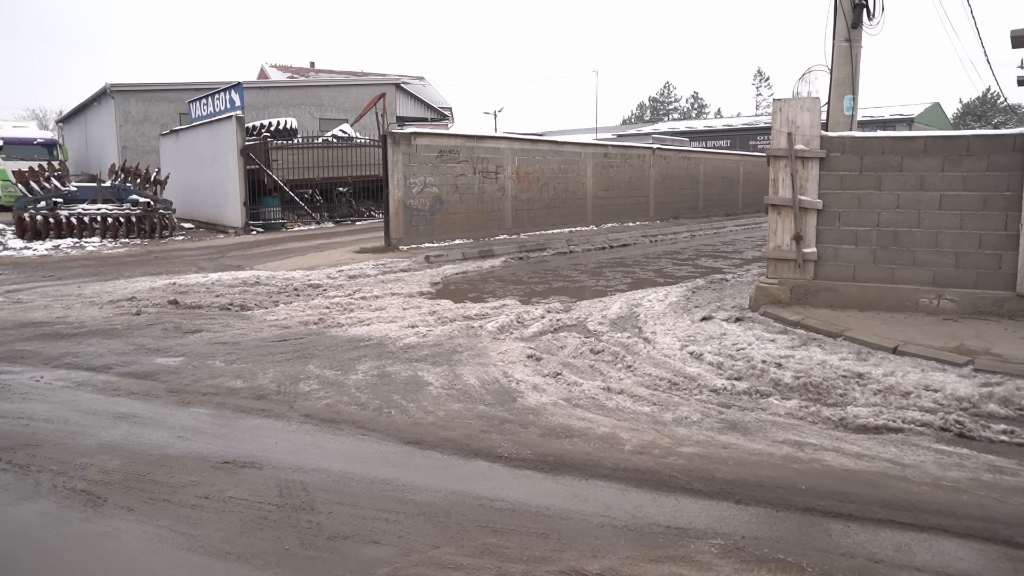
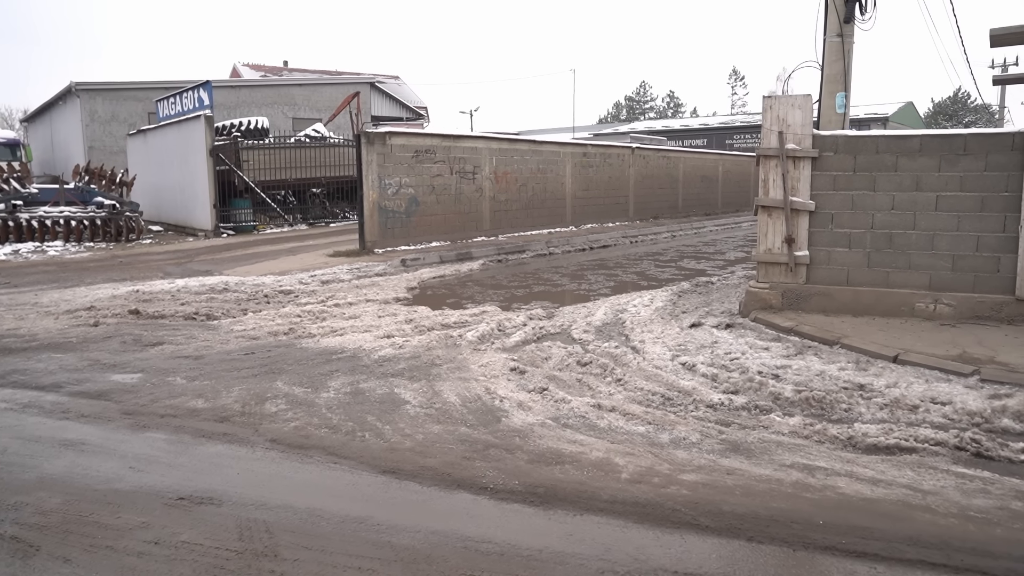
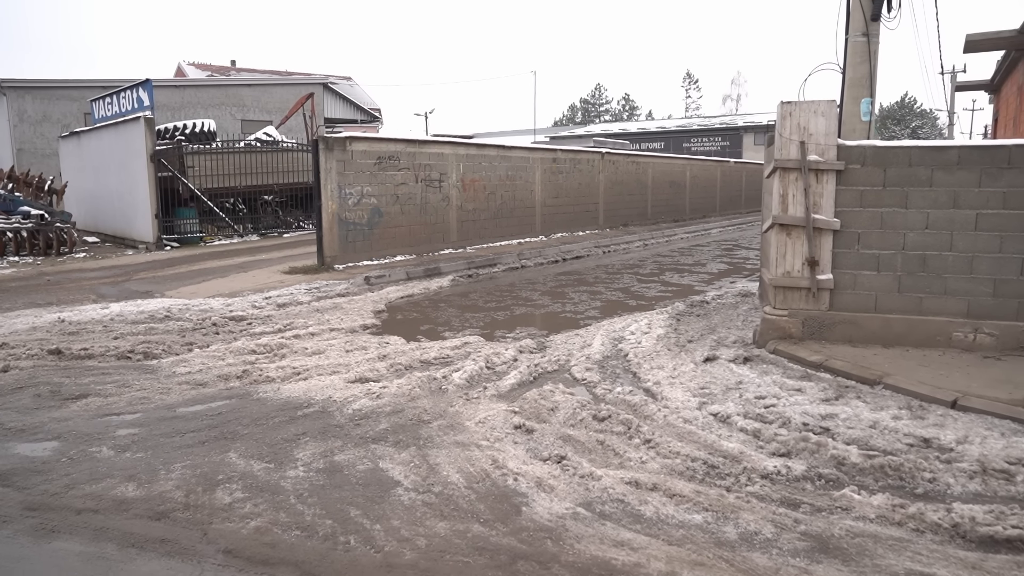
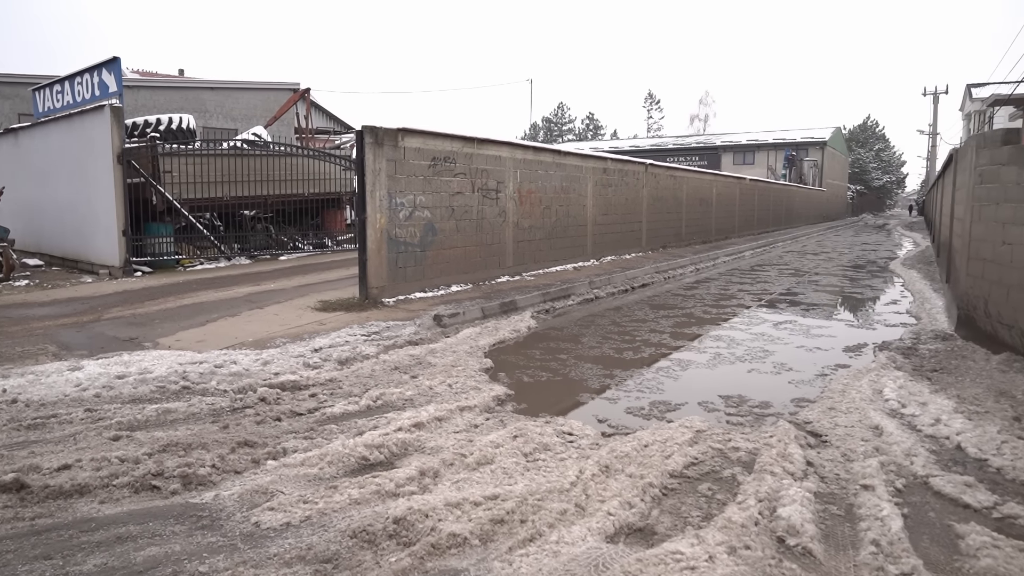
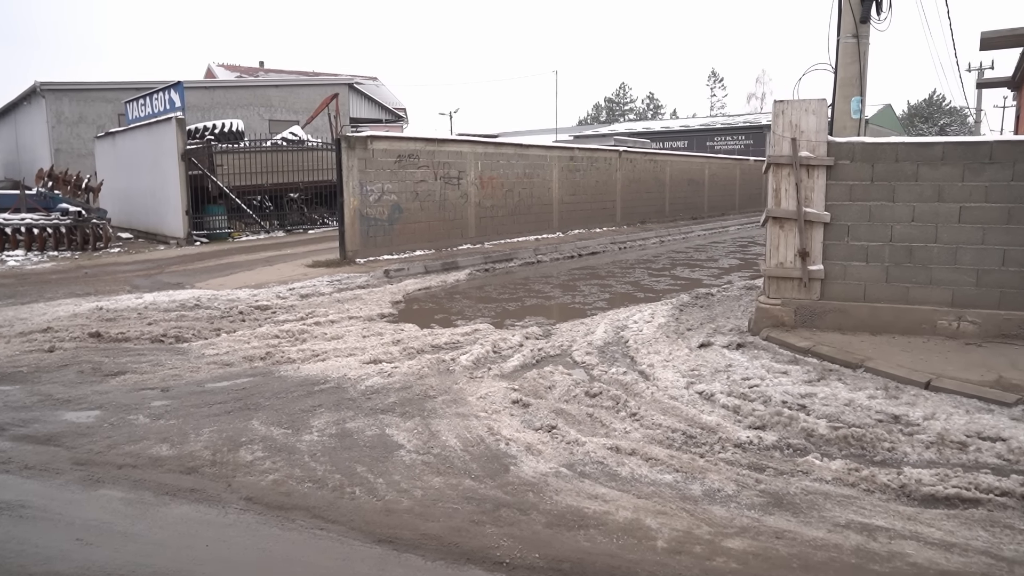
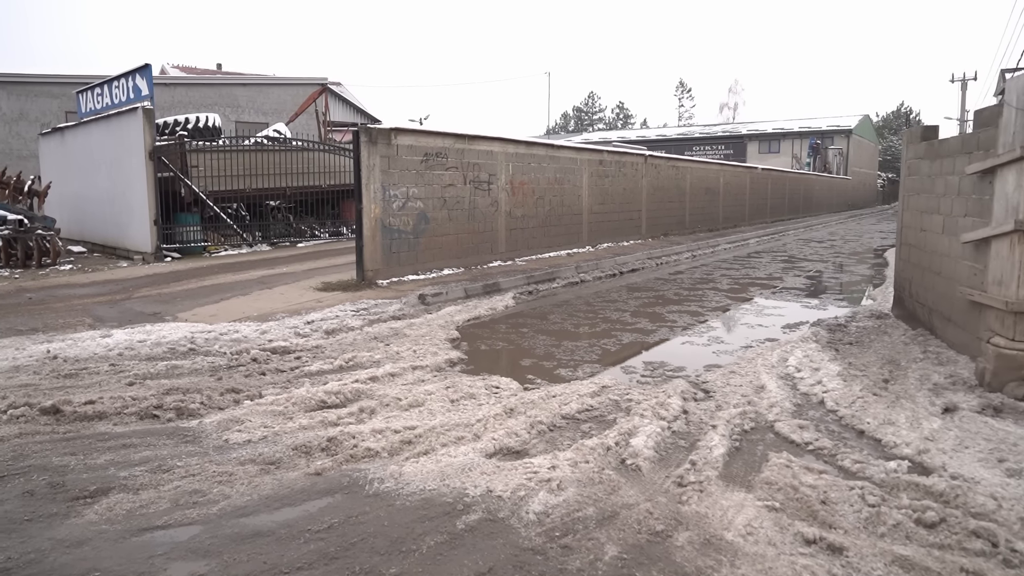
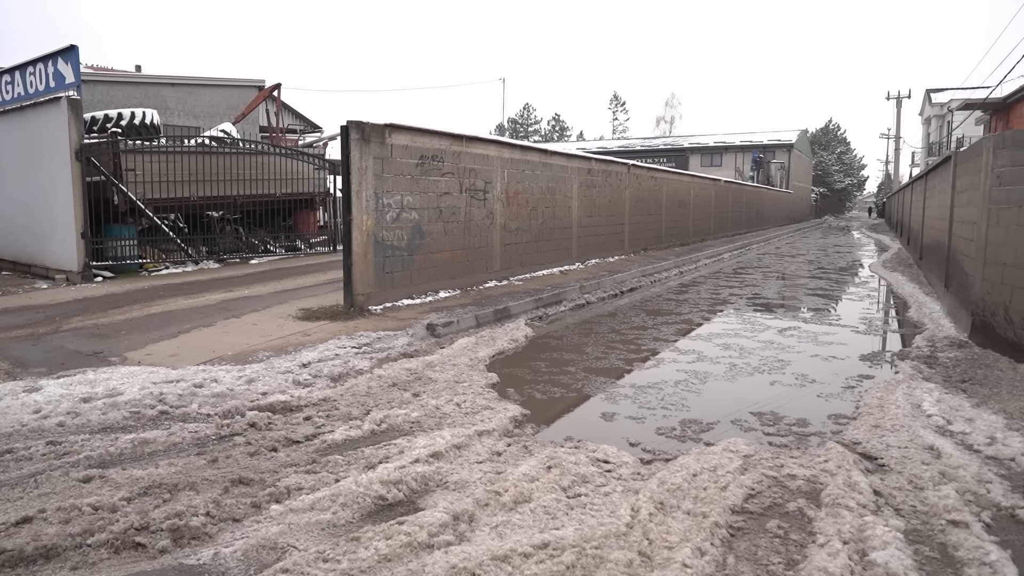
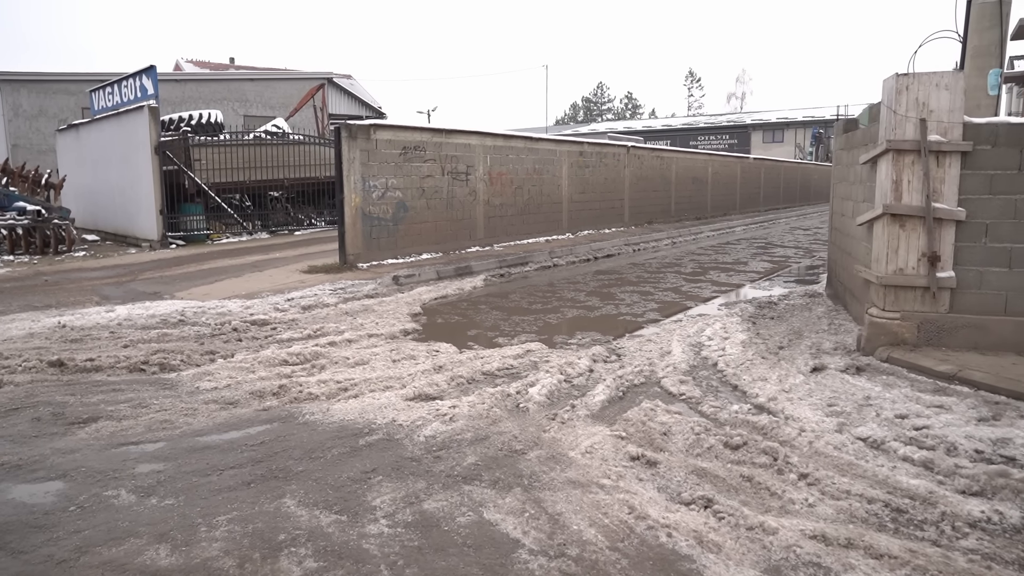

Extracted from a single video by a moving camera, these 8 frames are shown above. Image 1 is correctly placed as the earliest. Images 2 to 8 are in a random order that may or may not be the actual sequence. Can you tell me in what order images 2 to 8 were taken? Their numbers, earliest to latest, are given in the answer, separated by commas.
2, 5, 3, 8, 6, 4, 7
